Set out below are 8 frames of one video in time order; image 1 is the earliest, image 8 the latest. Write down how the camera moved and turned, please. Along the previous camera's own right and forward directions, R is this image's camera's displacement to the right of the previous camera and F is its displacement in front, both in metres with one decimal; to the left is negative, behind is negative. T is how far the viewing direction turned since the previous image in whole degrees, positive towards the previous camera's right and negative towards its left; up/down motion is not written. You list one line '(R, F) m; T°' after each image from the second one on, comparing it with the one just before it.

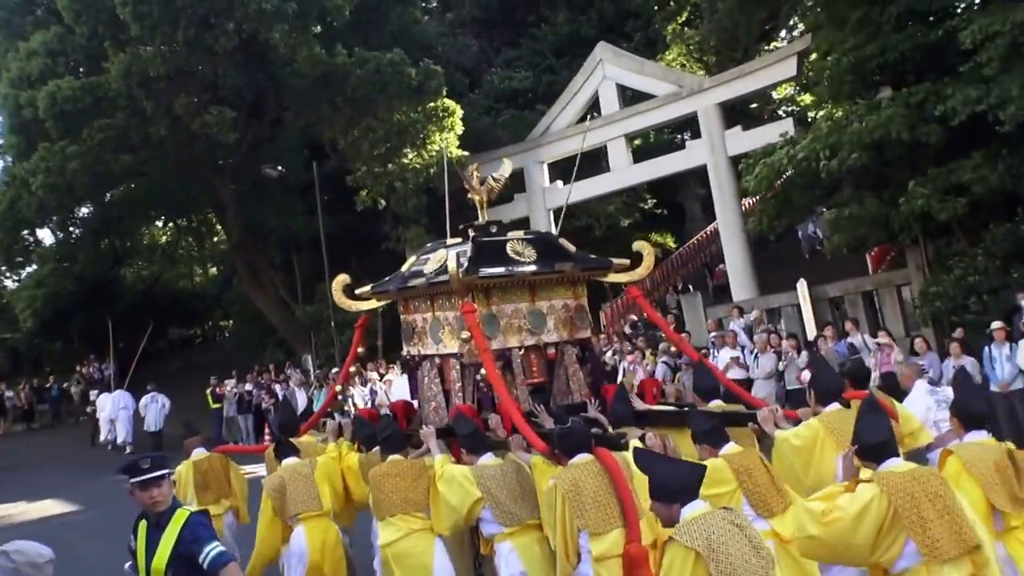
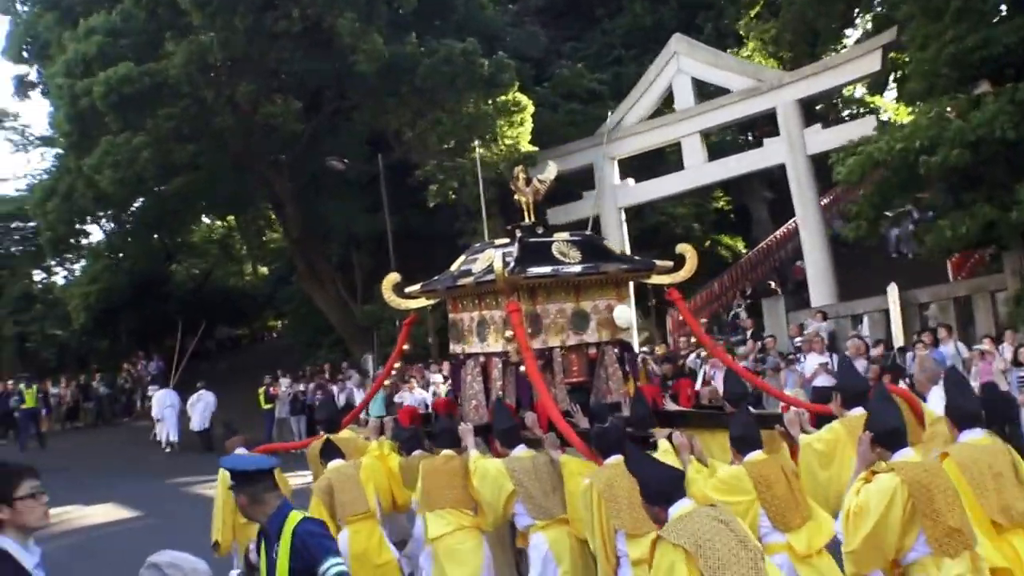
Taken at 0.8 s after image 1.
(-0.2, +0.7) m; -2°
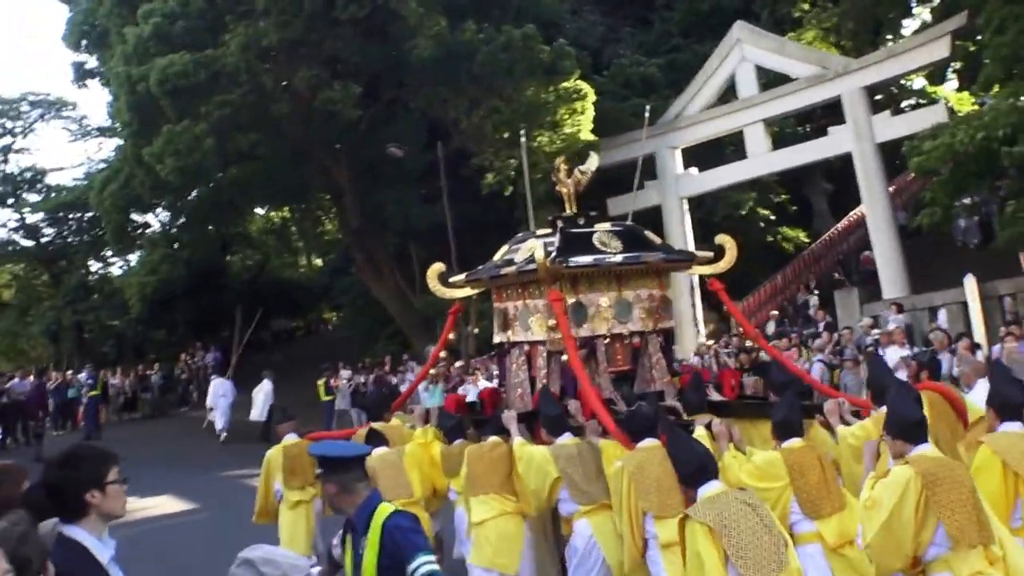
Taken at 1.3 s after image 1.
(-0.1, +0.2) m; -2°
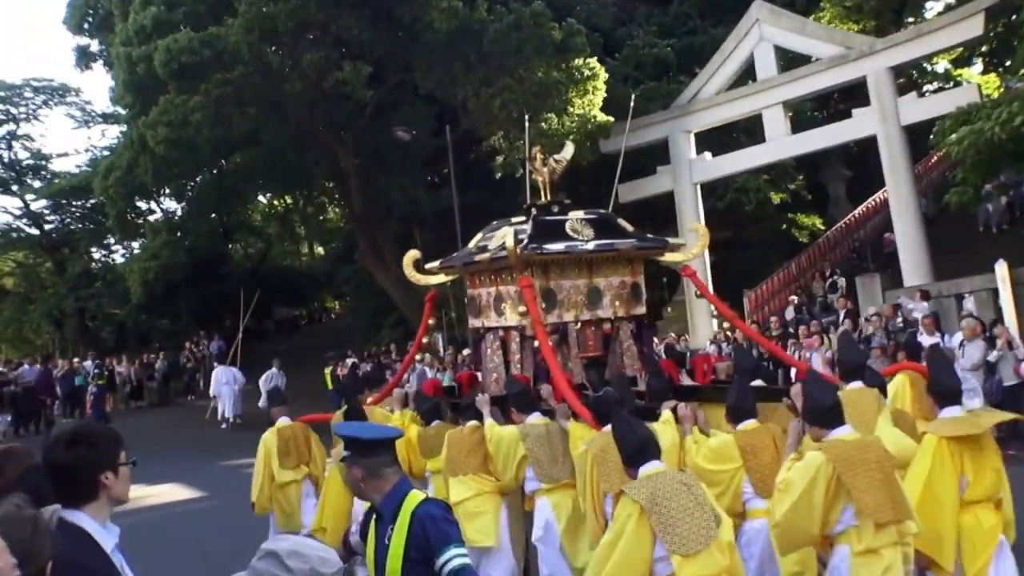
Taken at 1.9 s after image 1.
(-0.1, +0.3) m; 0°
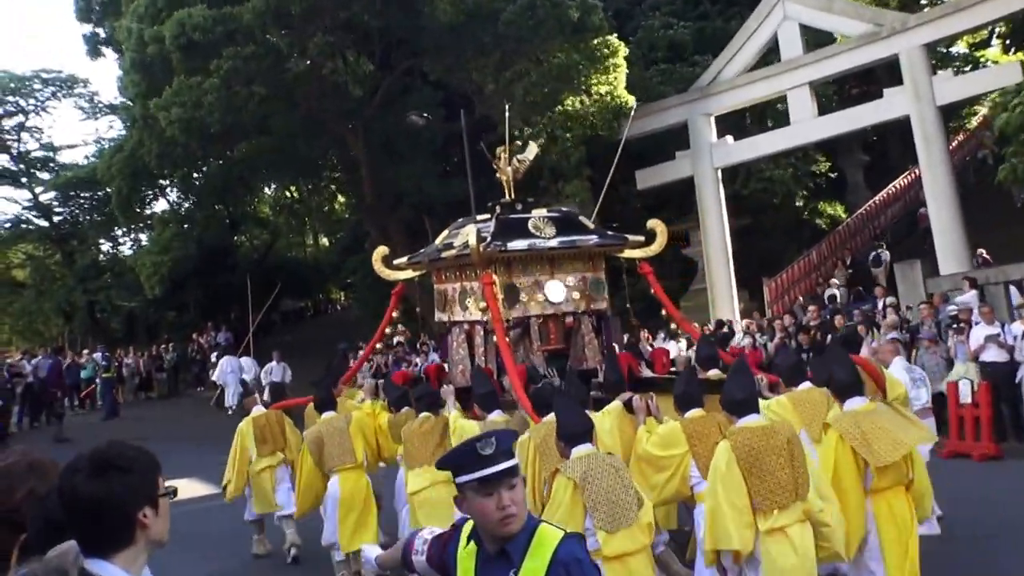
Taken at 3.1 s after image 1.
(-0.2, +0.4) m; 0°
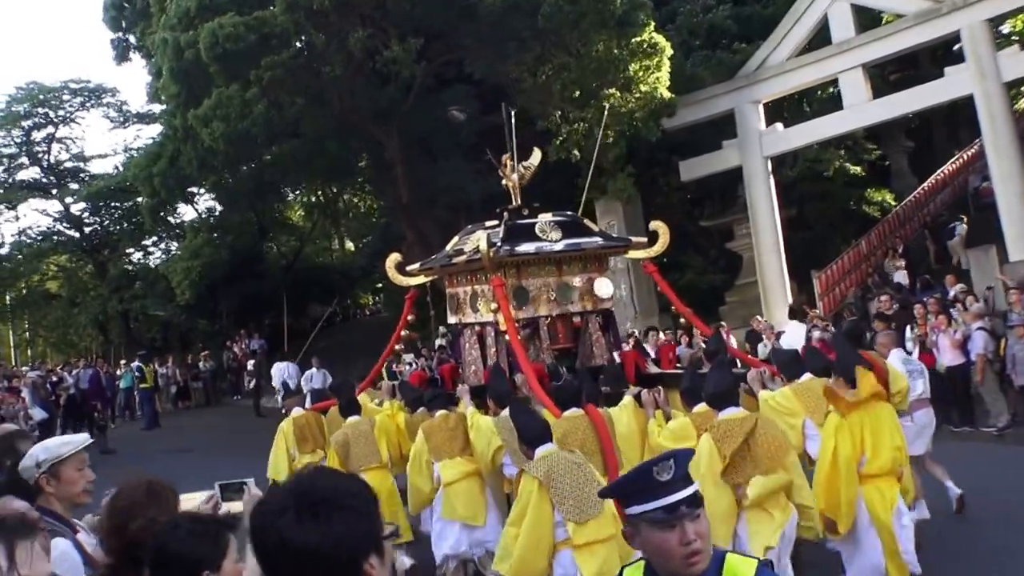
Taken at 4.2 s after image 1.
(-0.3, +0.4) m; -1°
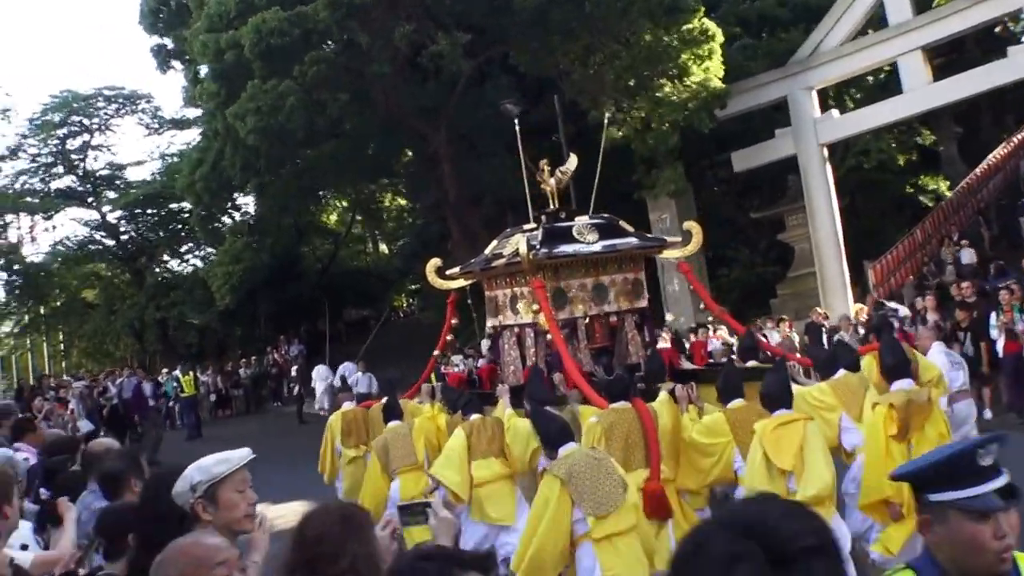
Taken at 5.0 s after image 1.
(-0.3, +0.3) m; -1°
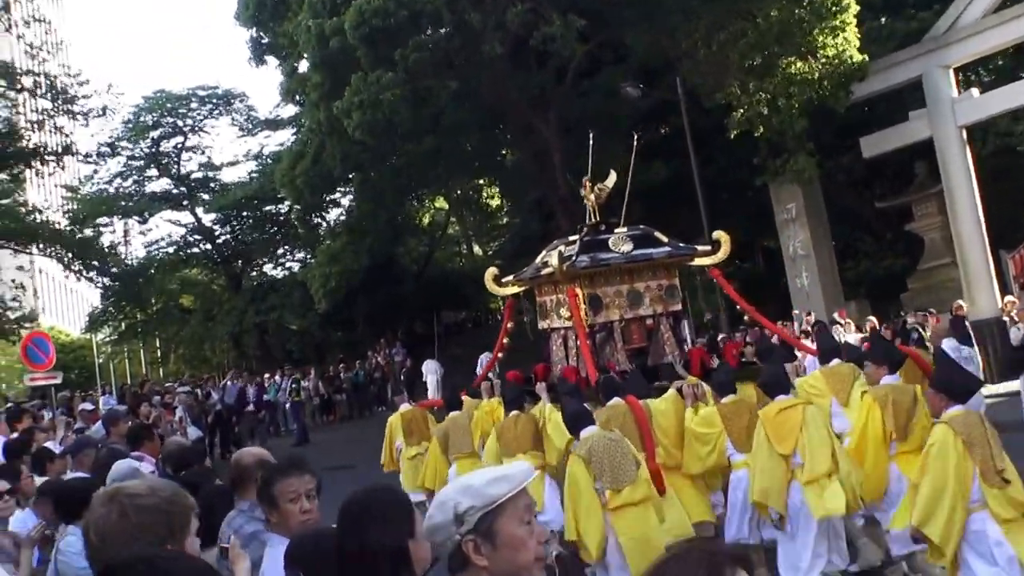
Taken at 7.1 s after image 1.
(-0.4, +0.8) m; -3°
